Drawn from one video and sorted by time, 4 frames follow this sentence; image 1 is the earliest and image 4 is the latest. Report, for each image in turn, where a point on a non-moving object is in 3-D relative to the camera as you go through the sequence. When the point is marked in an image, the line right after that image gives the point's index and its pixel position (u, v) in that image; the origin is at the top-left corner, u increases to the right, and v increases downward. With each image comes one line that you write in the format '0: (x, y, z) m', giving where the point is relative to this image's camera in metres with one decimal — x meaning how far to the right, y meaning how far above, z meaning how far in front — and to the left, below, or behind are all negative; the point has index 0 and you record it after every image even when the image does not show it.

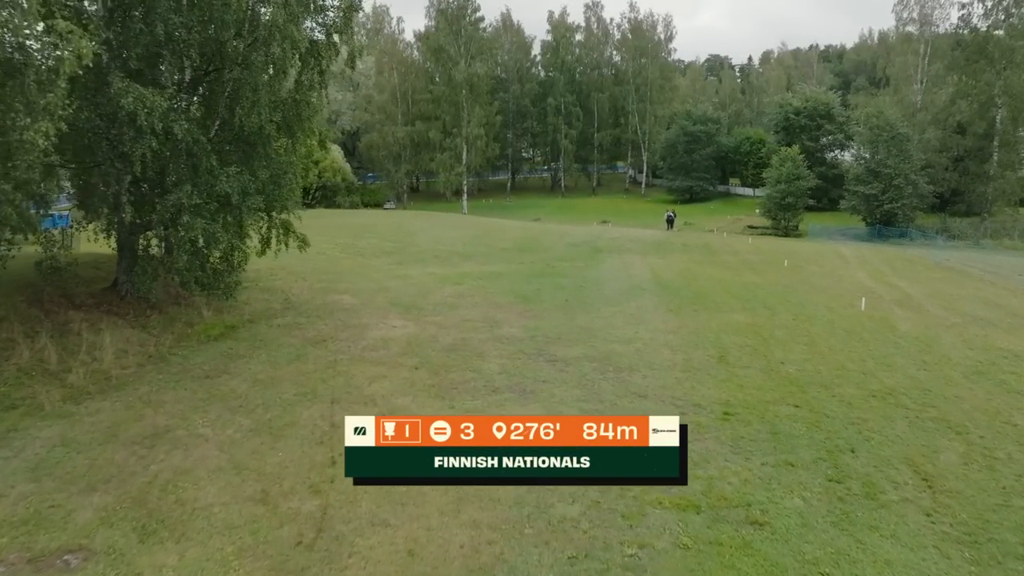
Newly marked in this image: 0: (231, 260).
0: (-6.7, +0.8, +17.2) m
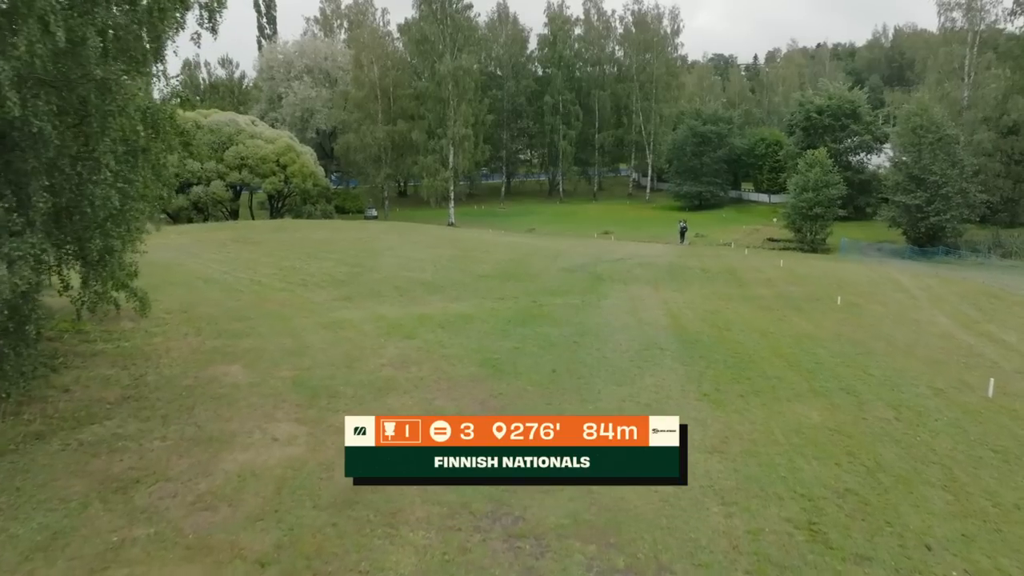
0: (-7.4, -0.6, +10.7) m
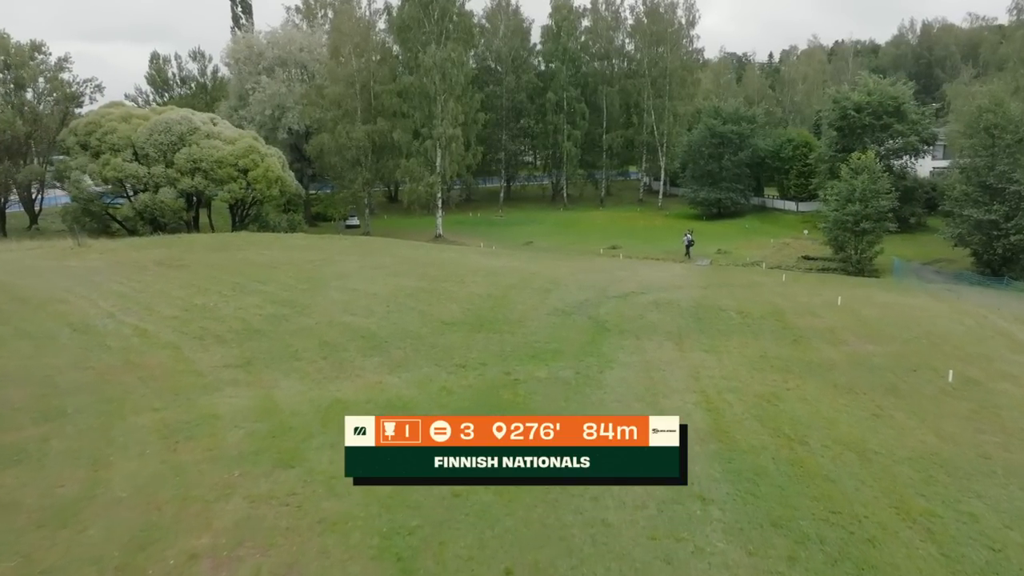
0: (-8.4, -2.1, +3.6) m
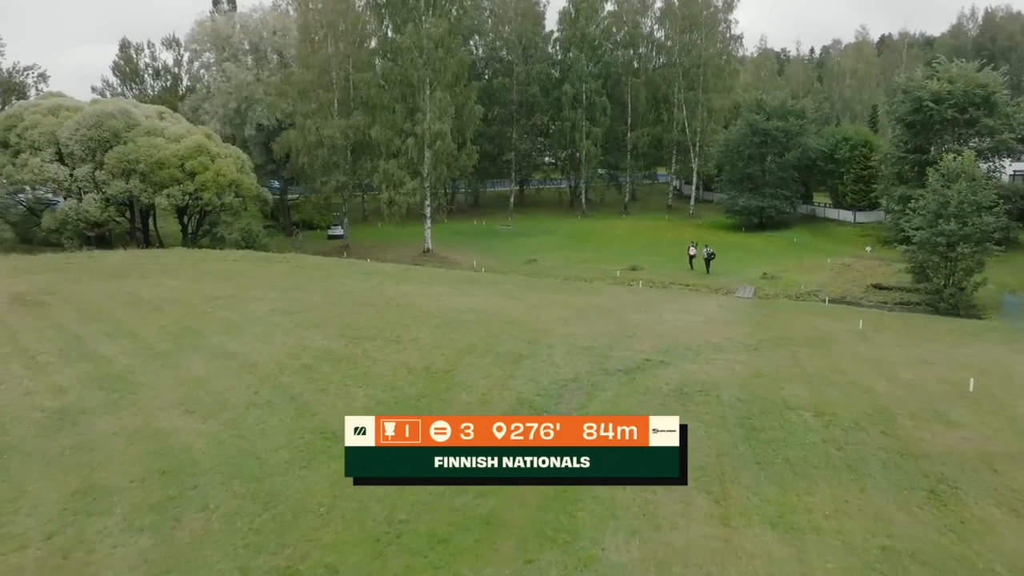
0: (-10.5, -3.6, -4.7) m
